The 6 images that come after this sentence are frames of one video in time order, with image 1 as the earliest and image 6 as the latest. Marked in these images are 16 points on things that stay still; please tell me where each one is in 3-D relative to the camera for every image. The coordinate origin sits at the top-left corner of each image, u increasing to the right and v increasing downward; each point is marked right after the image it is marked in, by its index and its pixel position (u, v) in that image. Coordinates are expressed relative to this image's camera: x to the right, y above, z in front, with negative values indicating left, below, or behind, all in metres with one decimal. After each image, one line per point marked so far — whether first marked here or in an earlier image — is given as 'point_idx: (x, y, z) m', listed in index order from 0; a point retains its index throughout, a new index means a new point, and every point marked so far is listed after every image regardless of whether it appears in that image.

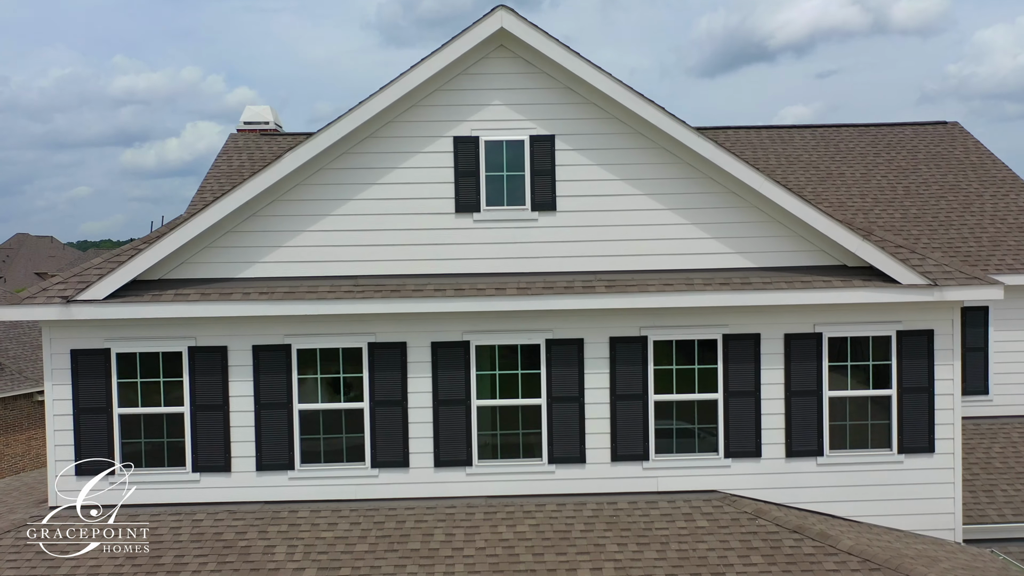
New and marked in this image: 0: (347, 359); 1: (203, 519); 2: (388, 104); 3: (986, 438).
0: (-1.9, -0.8, +9.4) m
1: (-3.4, -2.6, +9.0) m
2: (-1.3, +2.0, +8.9) m
3: (+7.3, -2.3, +12.4) m
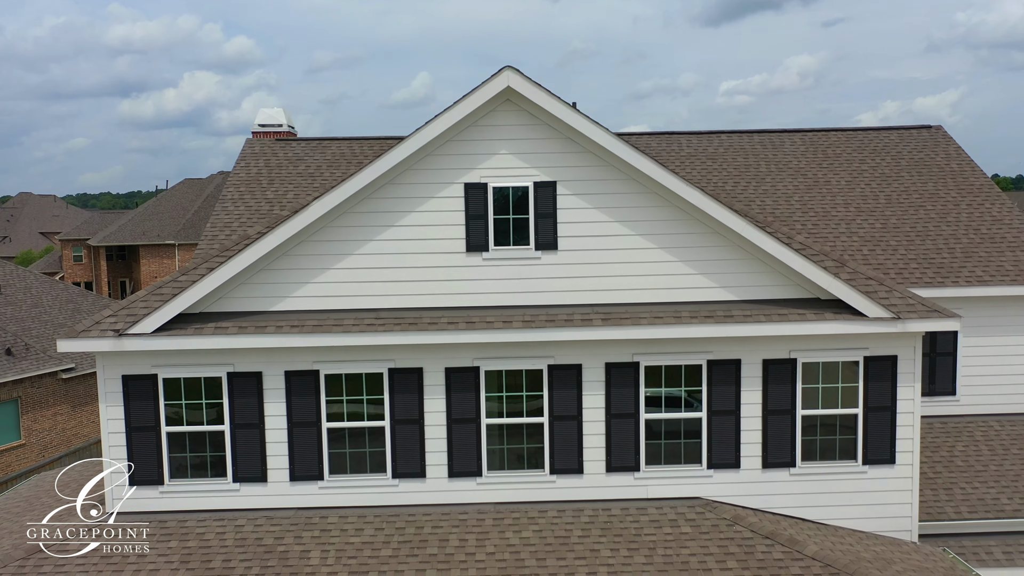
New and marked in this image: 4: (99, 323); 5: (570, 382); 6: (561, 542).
0: (-1.8, -1.2, +10.4) m
1: (-3.4, -3.0, +10.2) m
2: (-1.3, +1.6, +9.8) m
3: (+7.3, -2.5, +13.6) m
4: (-5.0, -0.4, +9.9) m
5: (+0.7, -1.2, +10.4) m
6: (+0.6, -3.0, +9.7) m
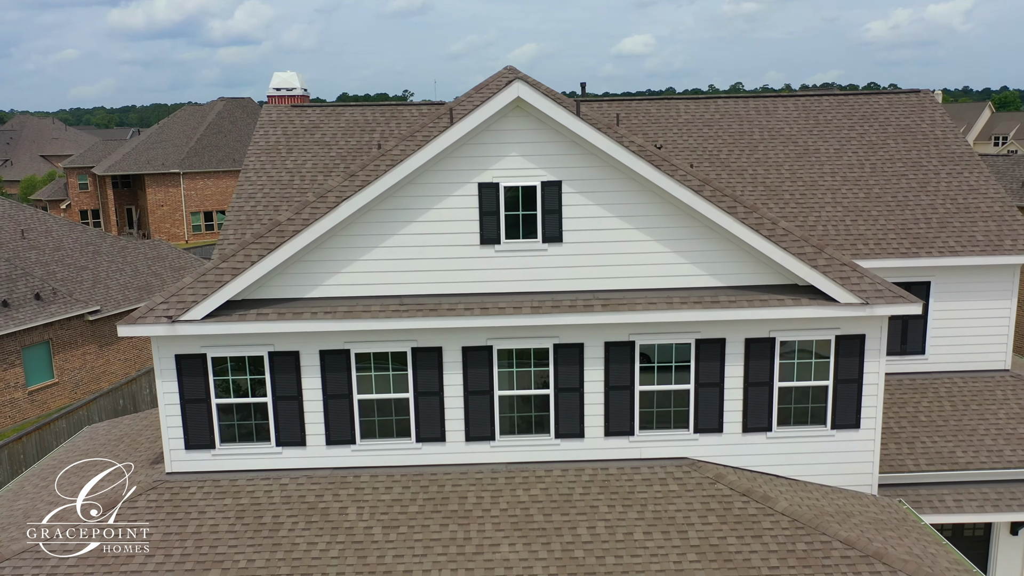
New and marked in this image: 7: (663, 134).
0: (-1.7, -1.0, +11.7) m
1: (-3.2, -2.8, +11.7) m
2: (-1.2, +1.7, +10.8) m
3: (+7.5, -1.9, +15.0) m
4: (-4.9, -0.3, +11.1) m
5: (+0.9, -1.0, +11.7) m
6: (+0.7, -2.9, +11.2) m
7: (+3.2, +3.3, +17.3) m
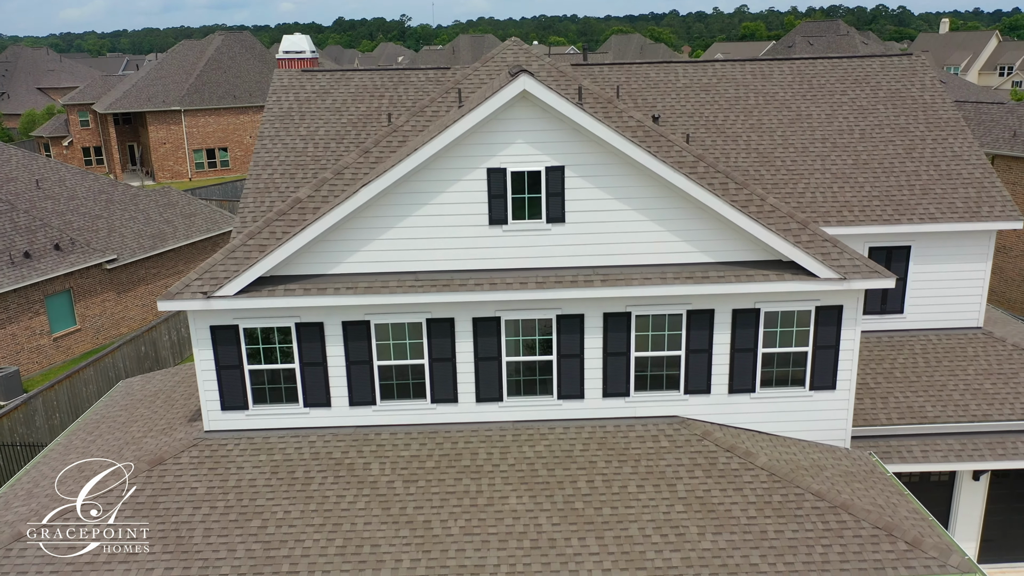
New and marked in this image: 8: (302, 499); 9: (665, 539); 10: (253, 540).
0: (-1.6, -0.6, +12.8) m
1: (-3.1, -2.4, +12.9) m
2: (-1.1, +2.0, +11.6) m
3: (+7.6, -1.2, +16.1) m
4: (-4.8, 0.0, +12.1) m
5: (+1.0, -0.6, +12.7) m
6: (+0.8, -2.6, +12.4) m
7: (+3.3, +4.2, +18.0) m
8: (-3.0, -3.0, +11.8) m
9: (+2.0, -3.3, +10.8) m
10: (-3.5, -3.4, +11.1) m
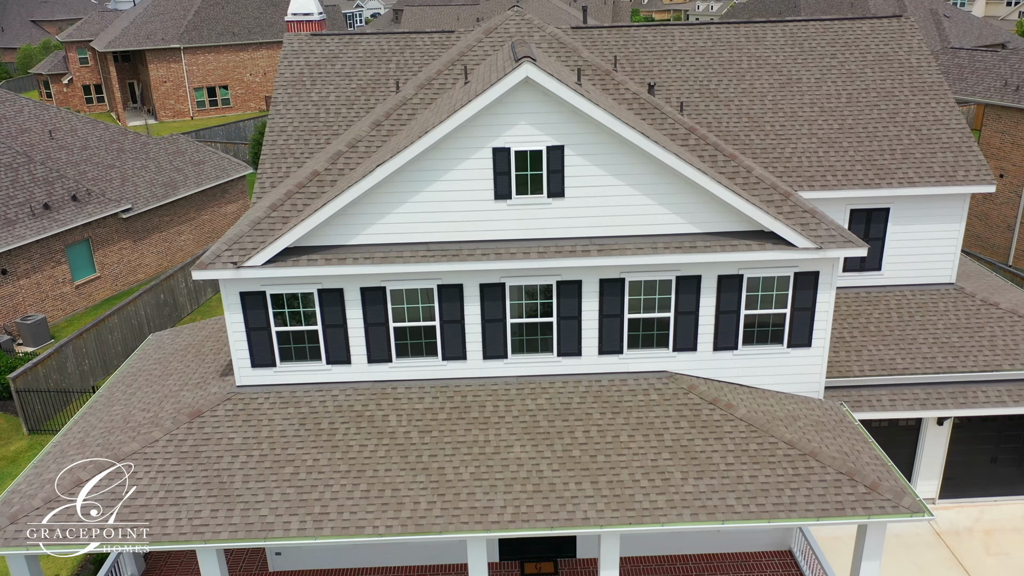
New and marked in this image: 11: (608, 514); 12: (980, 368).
0: (-1.5, -0.1, +13.9) m
1: (-3.1, -1.9, +14.2) m
2: (-1.0, +2.4, +12.5) m
3: (+7.6, -0.4, +17.3) m
4: (-4.7, +0.5, +13.2) m
5: (+1.0, -0.1, +13.9) m
6: (+0.9, -2.0, +13.8) m
7: (+3.4, +5.2, +18.7) m
8: (-3.0, -2.6, +13.1) m
9: (+2.1, -2.9, +12.3) m
10: (-3.4, -3.0, +12.5) m
11: (+1.4, -3.3, +11.7) m
12: (+9.0, -1.5, +15.7) m
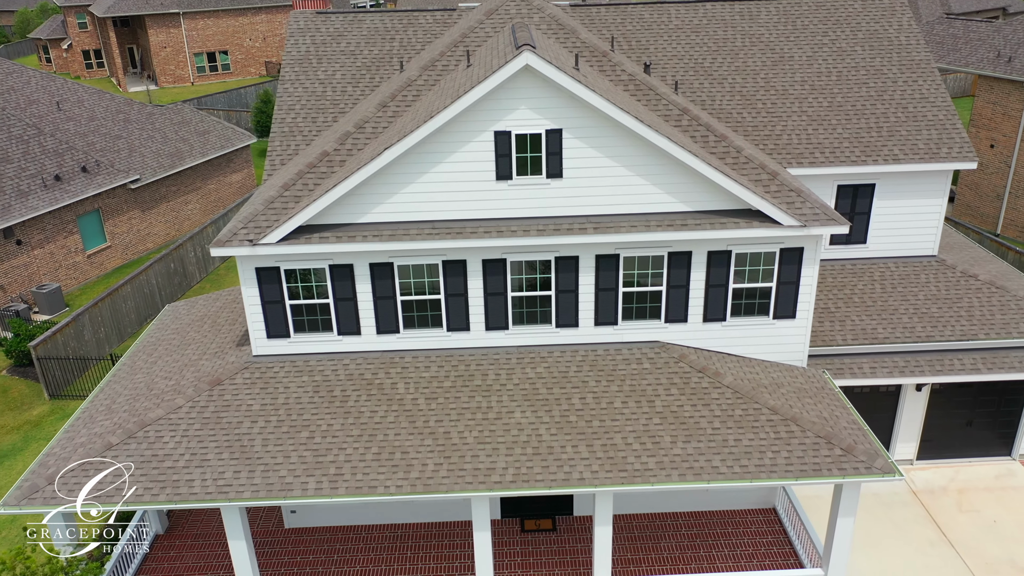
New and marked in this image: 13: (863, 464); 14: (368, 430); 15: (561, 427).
0: (-1.5, +0.3, +14.7) m
1: (-3.0, -1.4, +15.1) m
2: (-1.0, +2.8, +13.2) m
3: (+7.7, +0.2, +18.1) m
4: (-4.7, +0.9, +14.0) m
5: (+1.1, +0.4, +14.7) m
6: (+0.9, -1.6, +14.7) m
7: (+3.4, +5.8, +19.3) m
8: (-2.9, -2.2, +14.0) m
9: (+2.1, -2.6, +13.2) m
10: (-3.4, -2.6, +13.4) m
11: (+1.4, -2.9, +12.7) m
12: (+9.0, -1.0, +16.5) m
13: (+5.5, -2.8, +12.9) m
14: (-2.4, -2.4, +13.7) m
15: (+0.8, -2.3, +13.5) m
